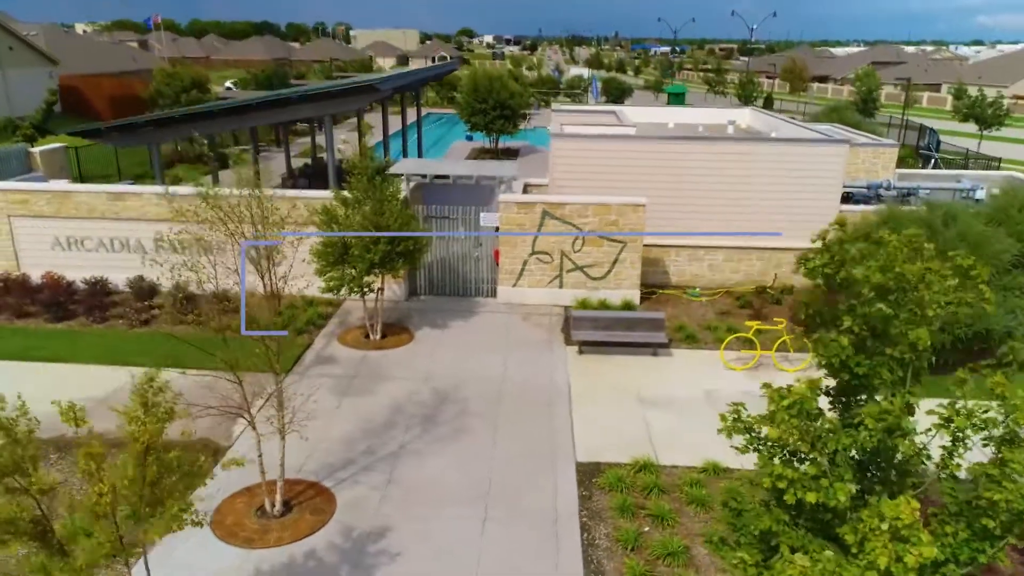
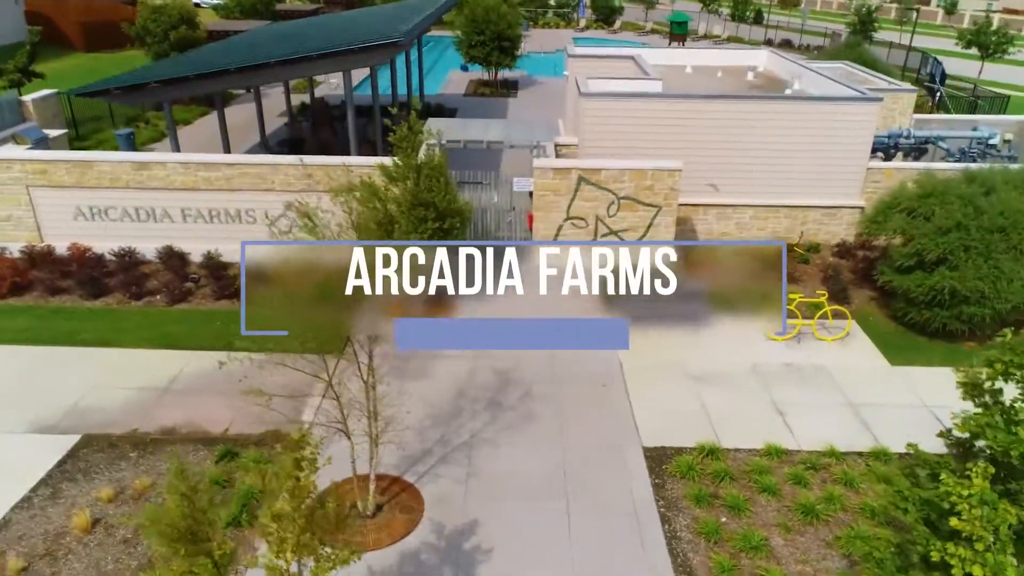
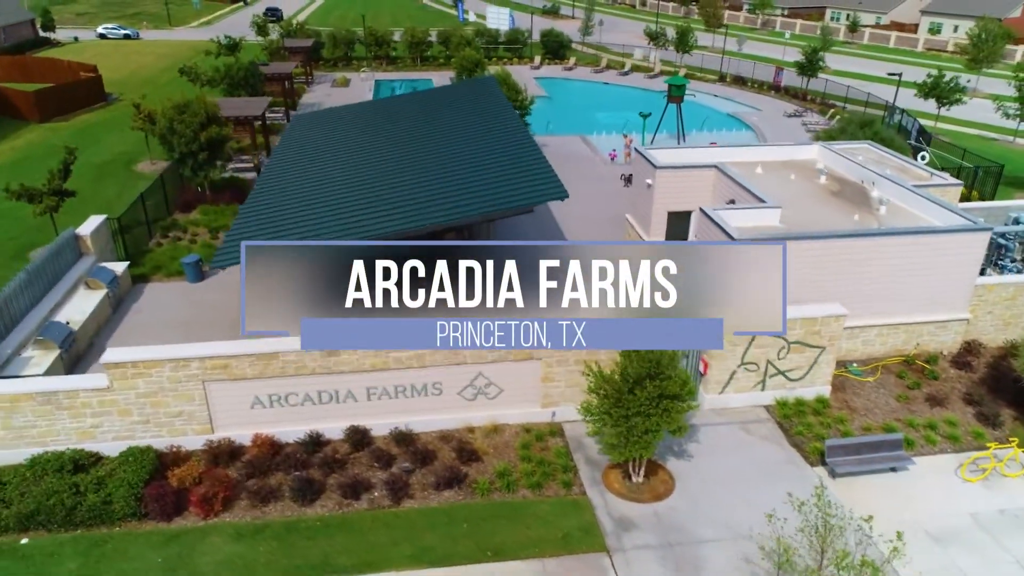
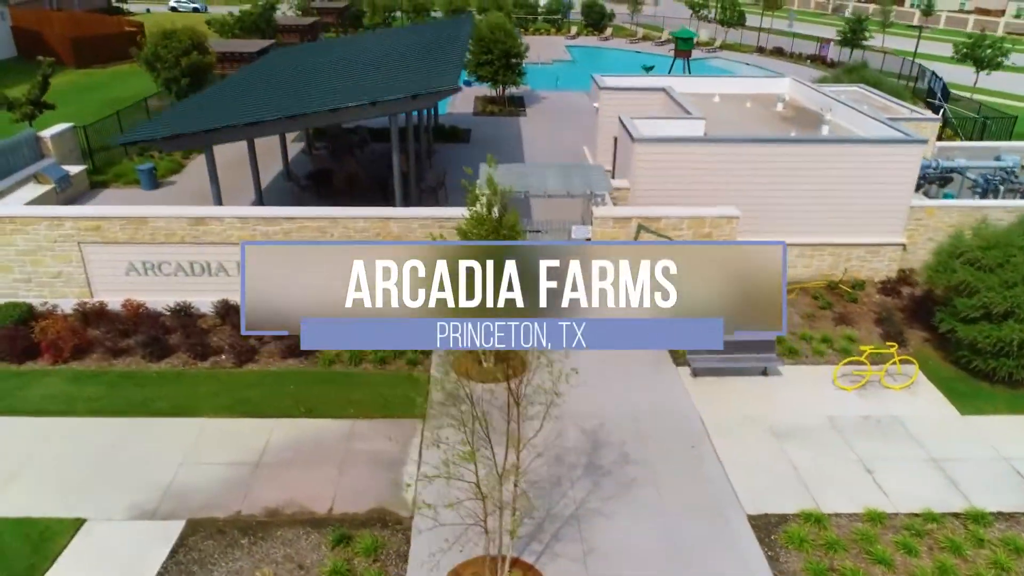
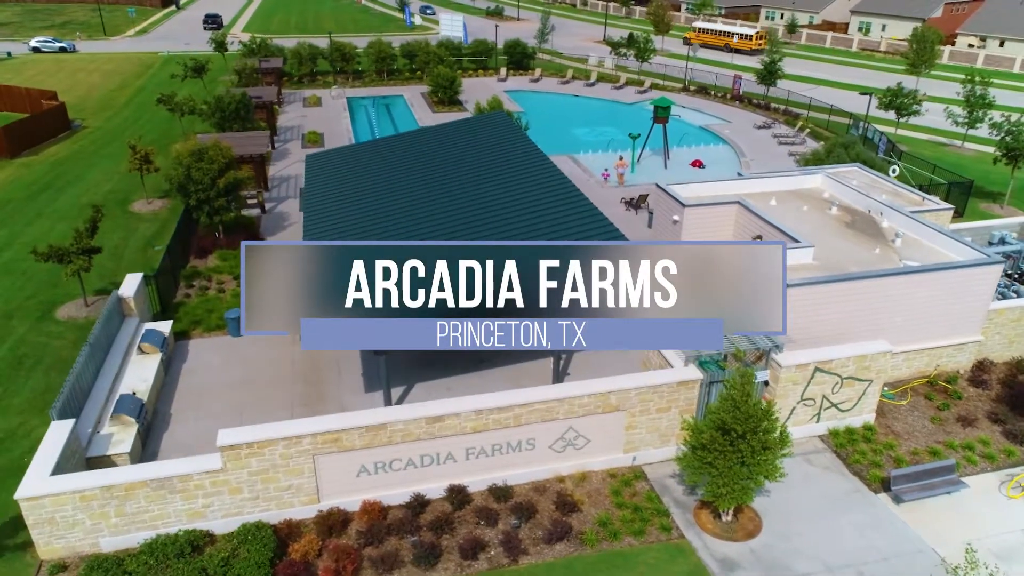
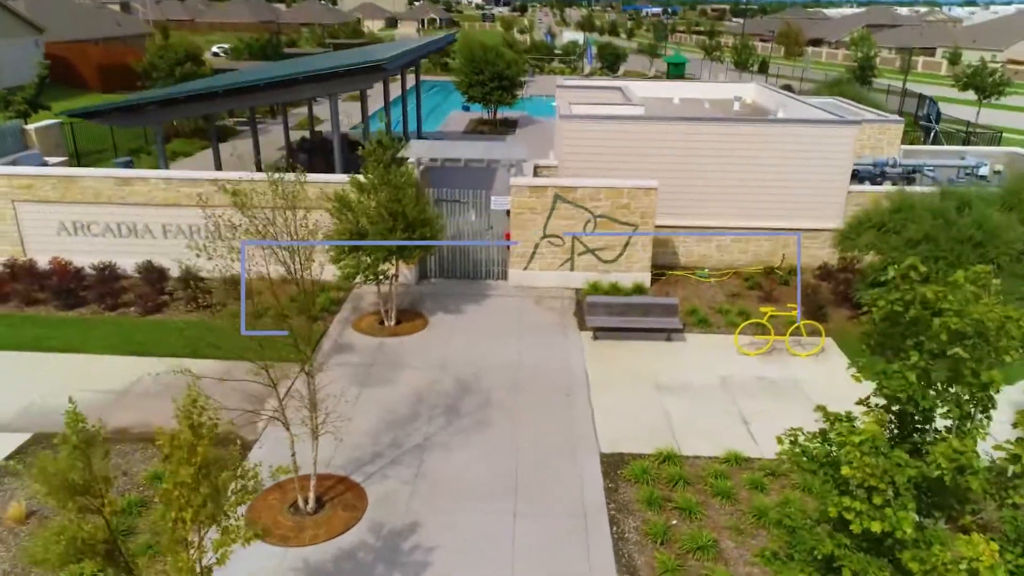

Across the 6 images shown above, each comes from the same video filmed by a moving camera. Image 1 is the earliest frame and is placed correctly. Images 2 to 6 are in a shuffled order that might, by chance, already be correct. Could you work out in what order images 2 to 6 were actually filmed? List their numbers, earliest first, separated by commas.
6, 2, 4, 3, 5
